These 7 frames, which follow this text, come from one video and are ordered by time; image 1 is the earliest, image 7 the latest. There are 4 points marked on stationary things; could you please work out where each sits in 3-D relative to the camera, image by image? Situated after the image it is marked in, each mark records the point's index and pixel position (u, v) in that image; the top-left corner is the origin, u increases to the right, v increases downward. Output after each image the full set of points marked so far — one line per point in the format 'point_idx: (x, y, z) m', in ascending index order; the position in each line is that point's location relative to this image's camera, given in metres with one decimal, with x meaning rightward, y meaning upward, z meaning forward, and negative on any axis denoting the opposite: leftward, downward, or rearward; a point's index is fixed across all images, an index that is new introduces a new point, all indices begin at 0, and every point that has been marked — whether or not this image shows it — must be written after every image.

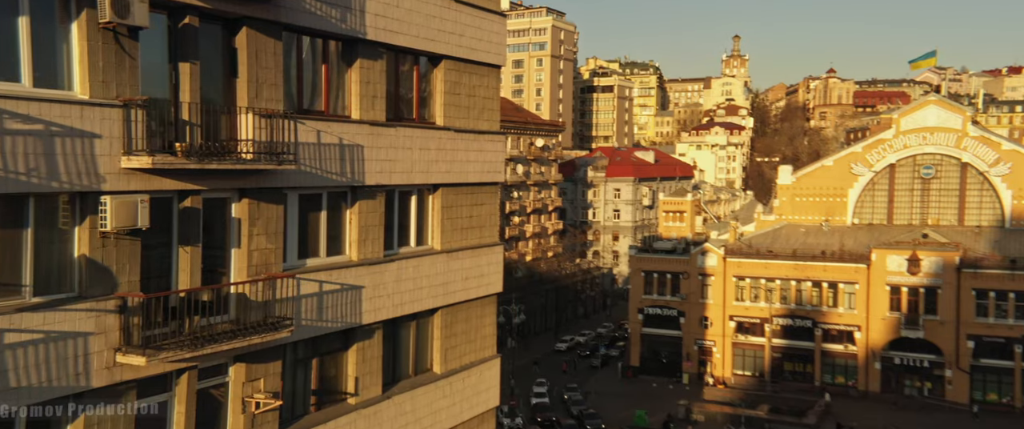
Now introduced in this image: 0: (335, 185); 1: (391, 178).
0: (-2.5, +0.4, +13.3) m
1: (-1.9, +0.6, +14.3) m
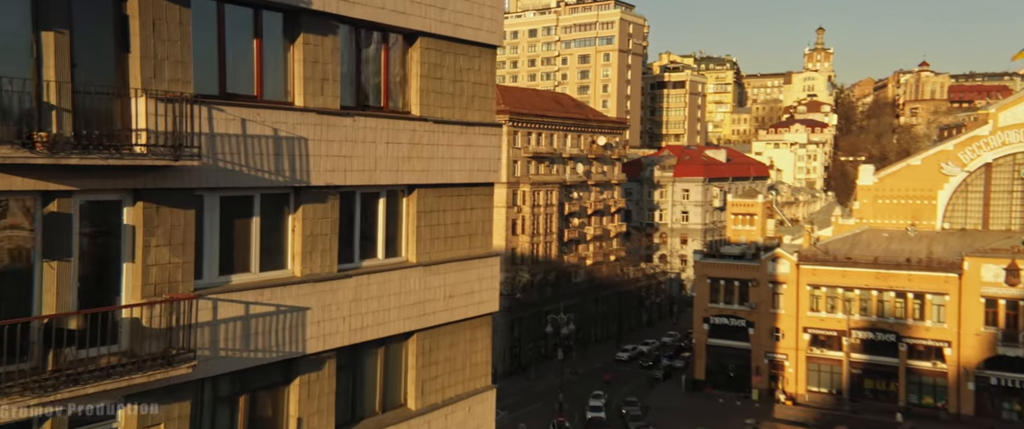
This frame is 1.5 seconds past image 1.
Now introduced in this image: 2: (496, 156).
0: (-2.8, +0.3, +10.9) m
1: (-2.1, +0.5, +11.9) m
2: (-0.3, +0.9, +14.6) m
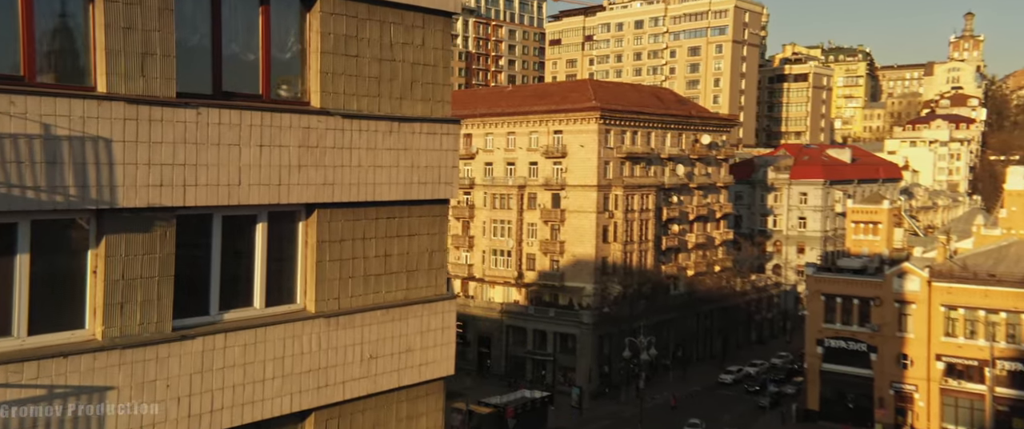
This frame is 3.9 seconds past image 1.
0: (-3.7, 0.0, +7.4) m
1: (-2.9, +0.2, +8.3) m
2: (-0.7, +0.6, +10.6) m
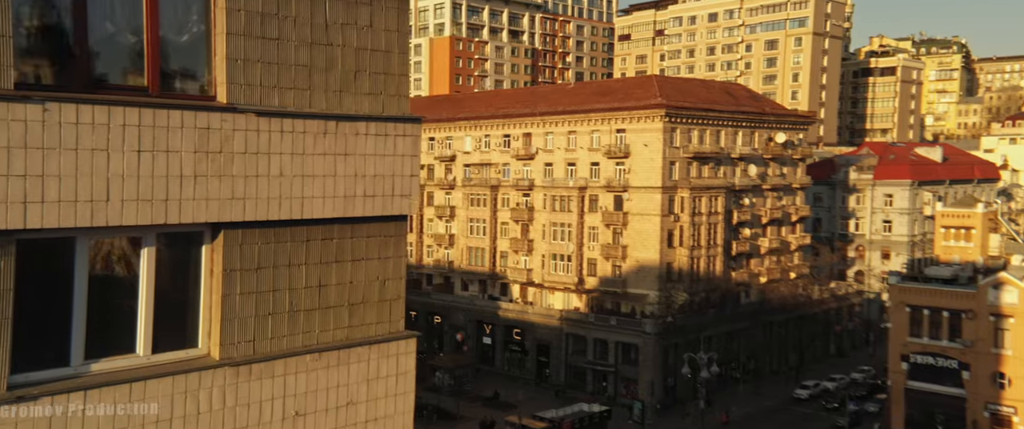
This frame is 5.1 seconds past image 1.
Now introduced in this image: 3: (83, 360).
0: (-4.2, -0.1, +5.7) m
1: (-3.3, 0.0, +6.4) m
2: (-0.9, +0.4, +8.6) m
3: (-3.1, -1.1, +6.9) m
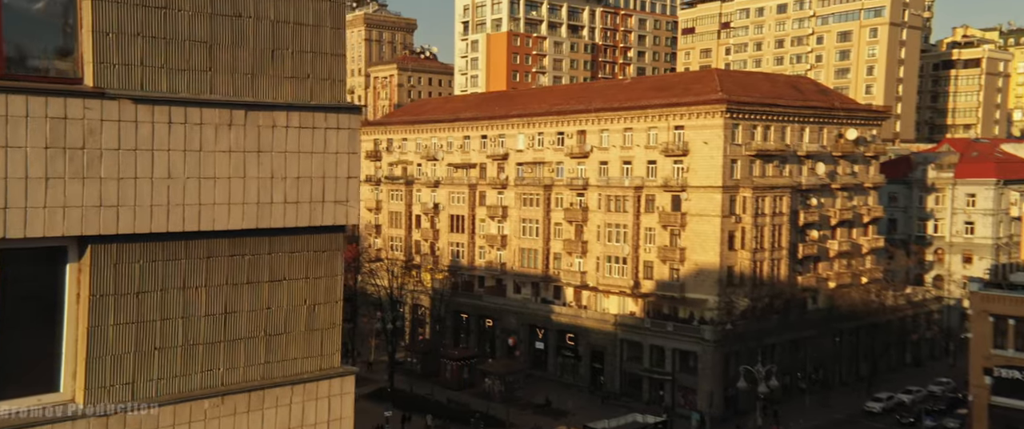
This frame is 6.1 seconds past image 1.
0: (-4.7, -0.2, +4.4) m
1: (-3.8, -0.1, +5.1) m
2: (-1.3, +0.3, +7.1) m
3: (-3.6, -1.1, +5.5) m
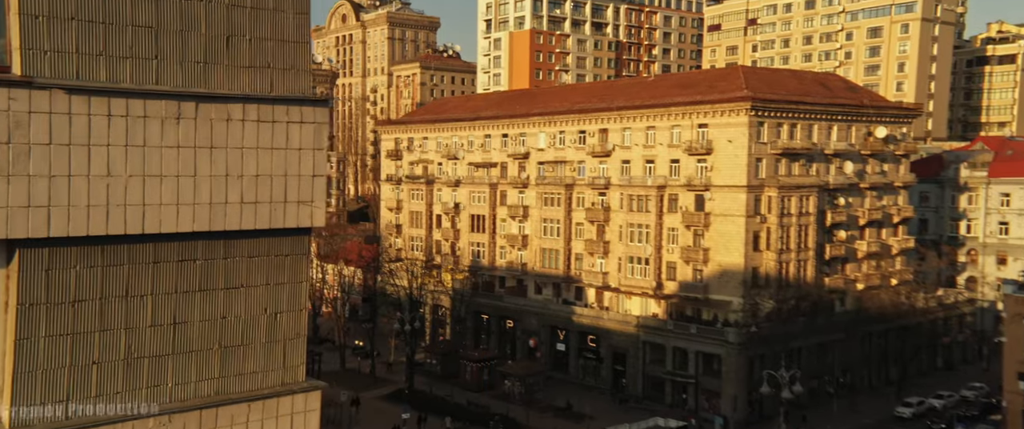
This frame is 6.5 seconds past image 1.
0: (-5.0, -0.2, +3.9) m
1: (-4.0, -0.1, +4.6) m
2: (-1.4, +0.3, +6.5) m
3: (-3.8, -1.1, +5.0) m
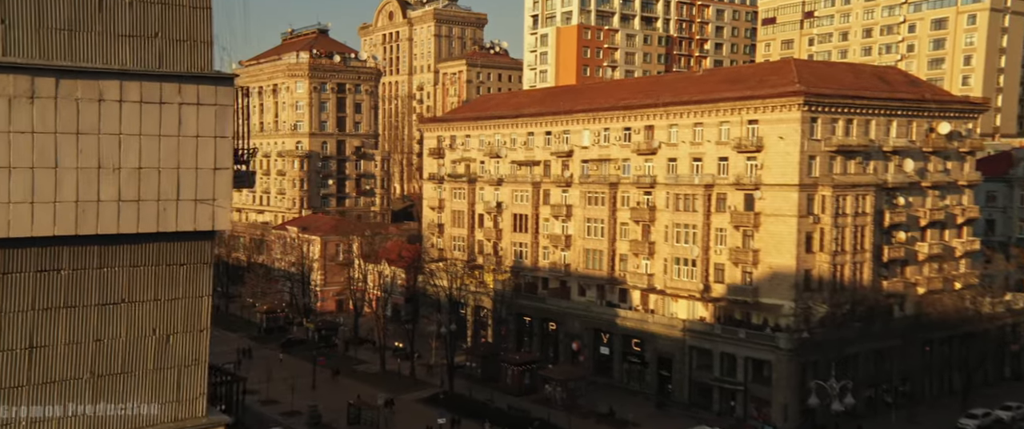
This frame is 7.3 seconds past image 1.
0: (-5.5, -0.2, +3.1) m
1: (-4.5, -0.1, +3.7) m
2: (-1.8, +0.3, +5.4) m
3: (-4.2, -1.1, +4.1) m
